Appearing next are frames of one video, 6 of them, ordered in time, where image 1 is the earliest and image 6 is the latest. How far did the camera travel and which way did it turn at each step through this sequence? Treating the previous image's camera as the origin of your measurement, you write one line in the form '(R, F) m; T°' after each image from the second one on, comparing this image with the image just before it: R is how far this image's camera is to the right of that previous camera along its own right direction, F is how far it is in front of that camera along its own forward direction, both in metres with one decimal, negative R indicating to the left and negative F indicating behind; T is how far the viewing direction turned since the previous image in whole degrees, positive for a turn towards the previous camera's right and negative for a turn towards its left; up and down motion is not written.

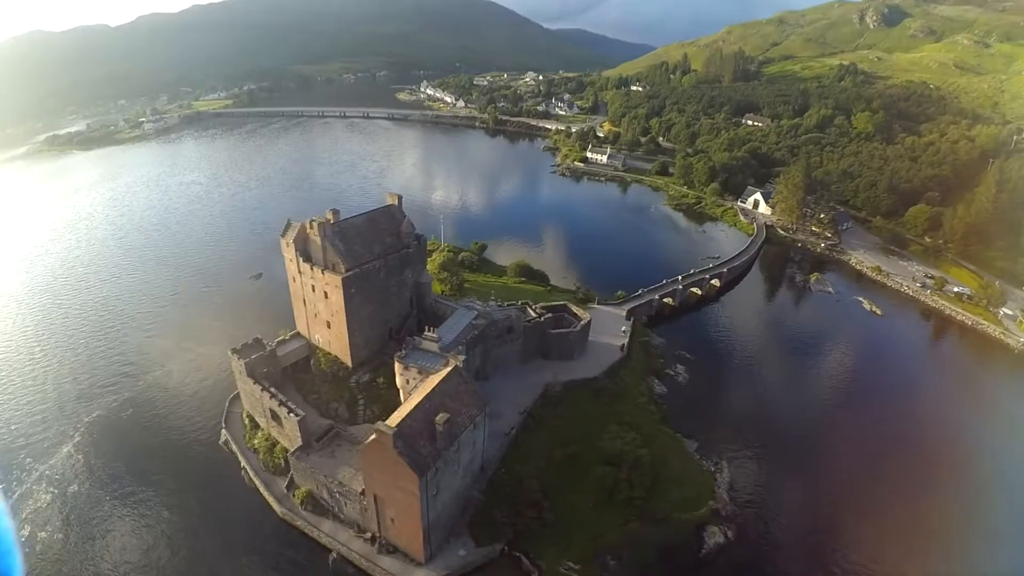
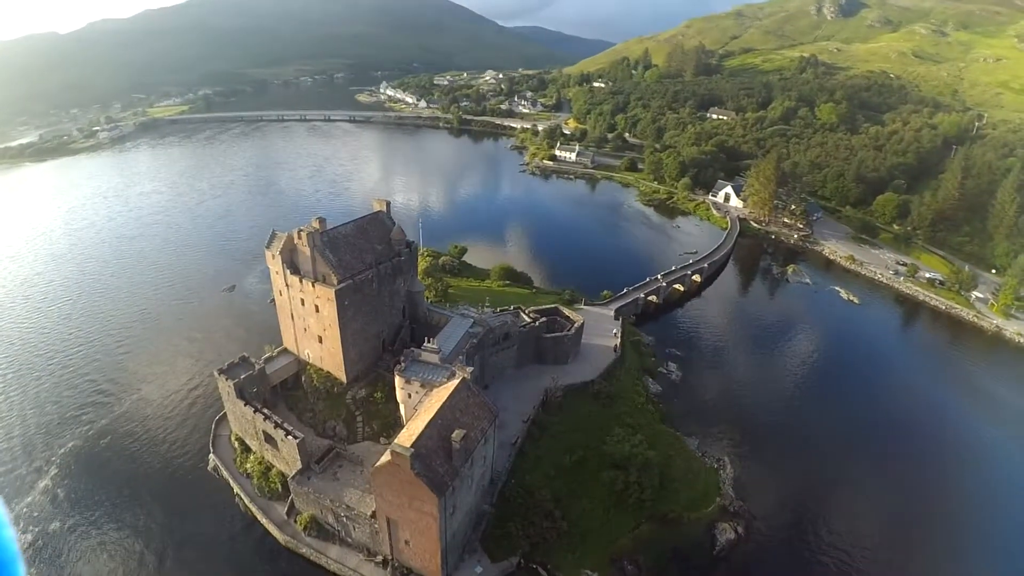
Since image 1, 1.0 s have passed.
(-2.4, +1.0) m; +4°
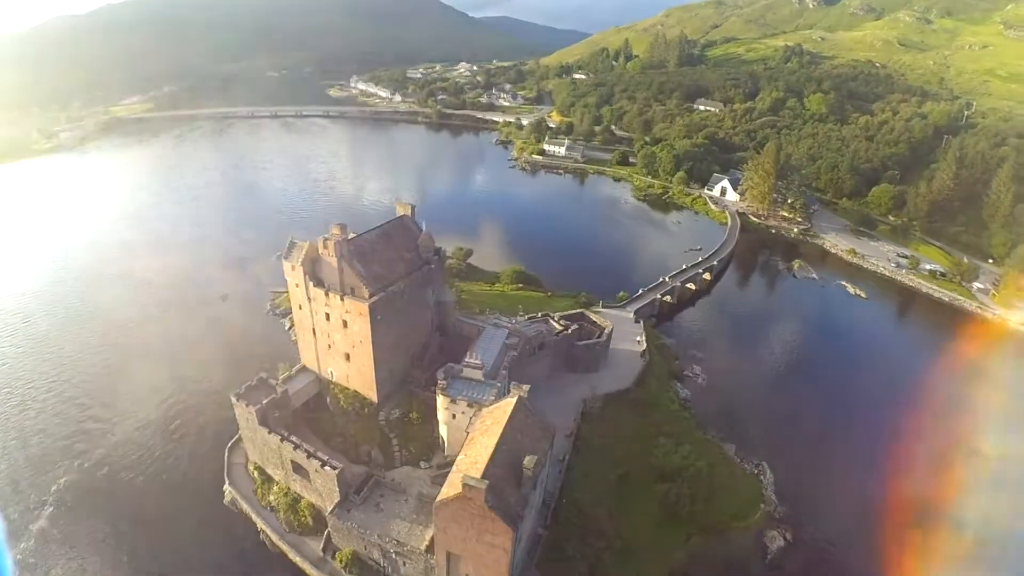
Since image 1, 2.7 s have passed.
(-4.6, +2.6) m; +3°
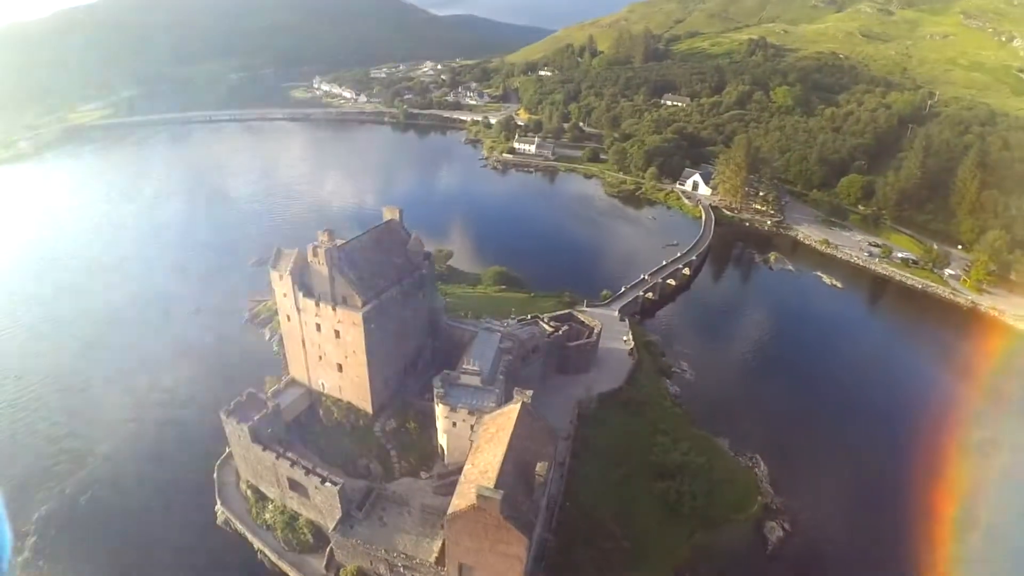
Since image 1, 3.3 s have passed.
(-1.6, +0.4) m; +3°
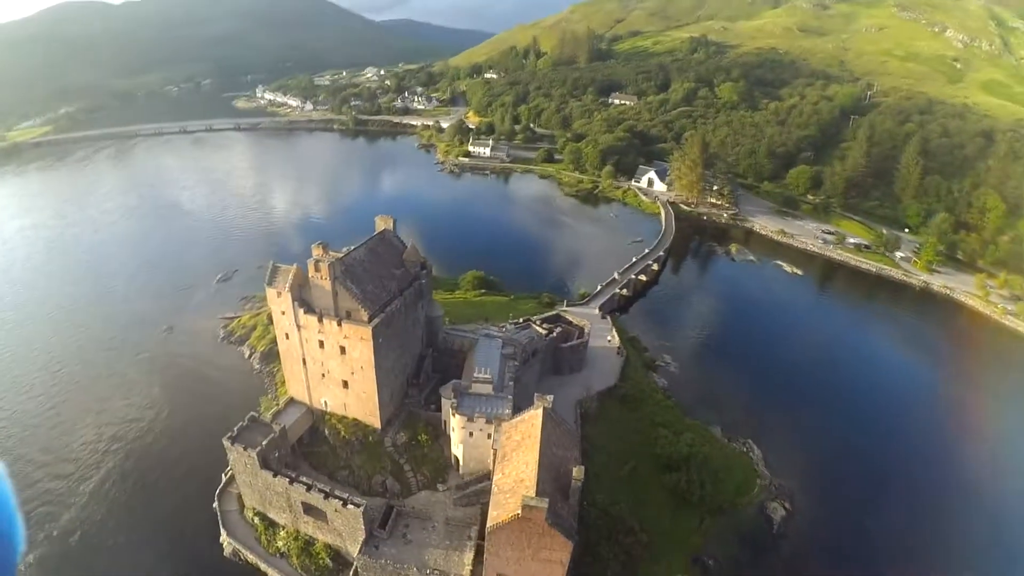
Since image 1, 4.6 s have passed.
(-3.4, 0.0) m; +5°
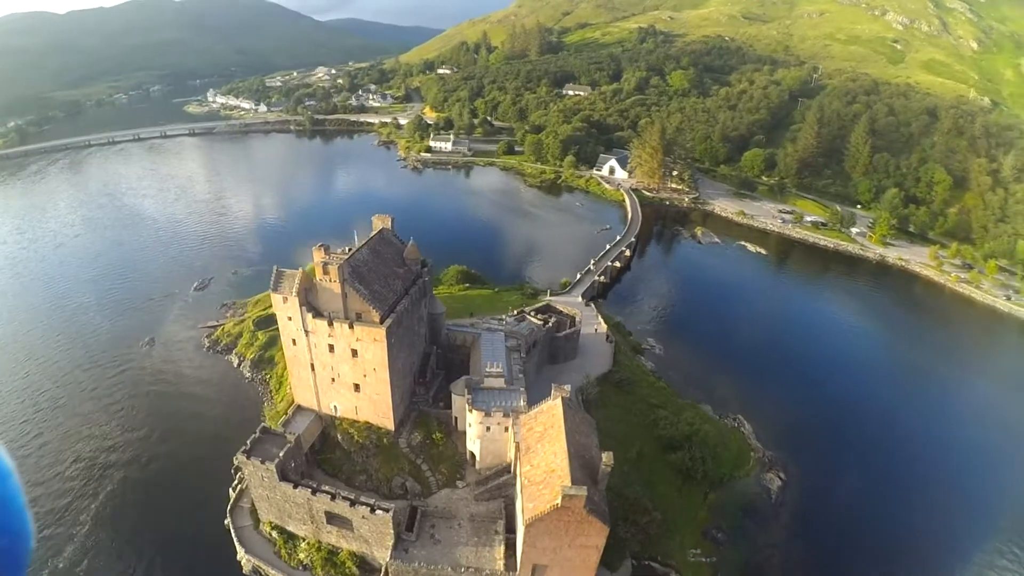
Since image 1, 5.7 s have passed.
(-2.9, -0.5) m; +4°
